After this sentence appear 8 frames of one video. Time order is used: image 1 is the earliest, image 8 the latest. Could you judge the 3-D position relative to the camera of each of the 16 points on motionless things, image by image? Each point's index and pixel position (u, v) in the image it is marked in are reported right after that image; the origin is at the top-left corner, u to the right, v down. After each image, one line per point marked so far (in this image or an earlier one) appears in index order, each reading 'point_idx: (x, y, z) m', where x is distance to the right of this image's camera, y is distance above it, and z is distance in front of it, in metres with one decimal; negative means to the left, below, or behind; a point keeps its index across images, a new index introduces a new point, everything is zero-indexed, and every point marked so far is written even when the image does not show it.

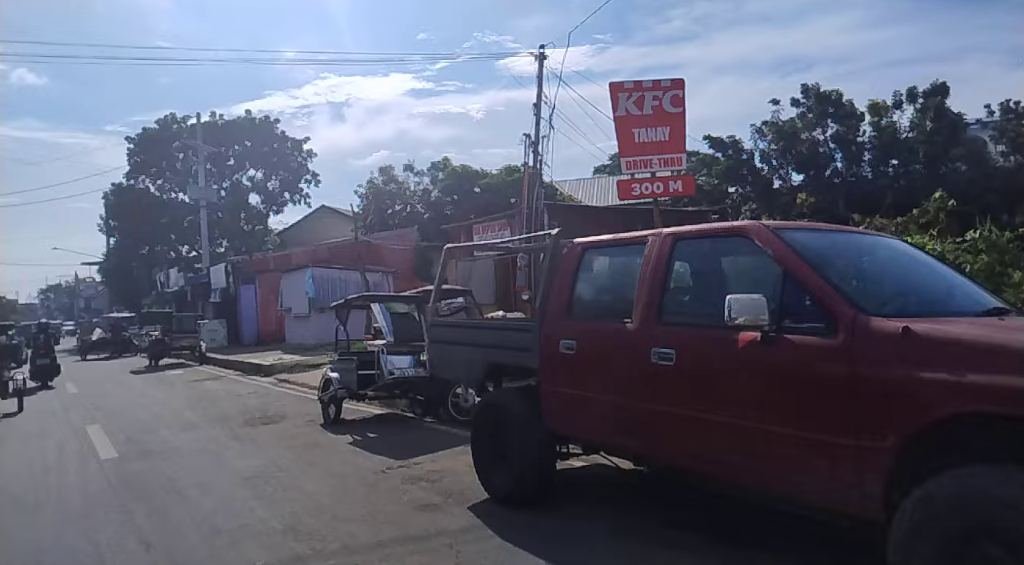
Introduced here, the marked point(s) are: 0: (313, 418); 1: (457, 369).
0: (-3.2, -2.2, +10.4) m
1: (-0.6, -0.8, +6.2) m
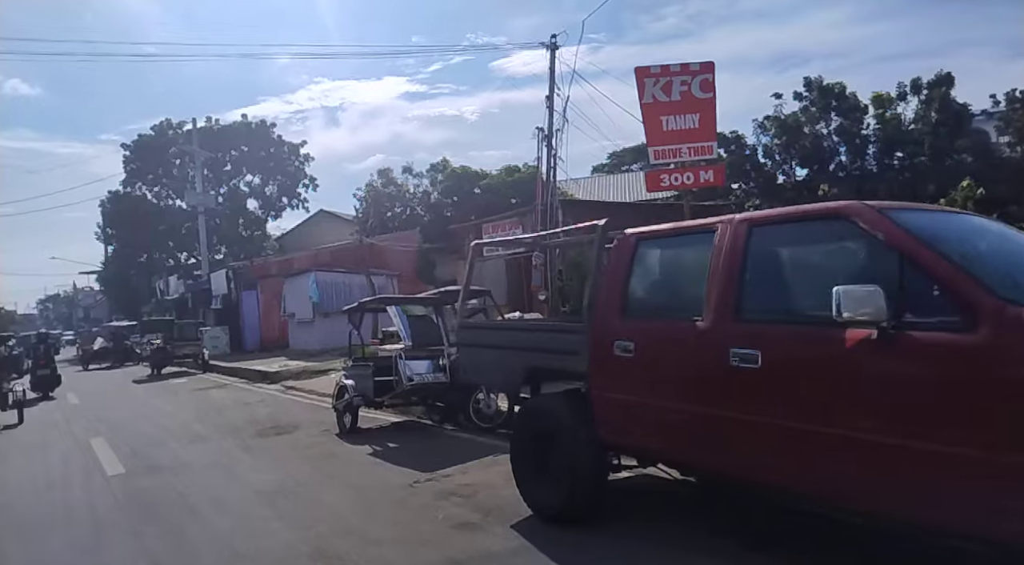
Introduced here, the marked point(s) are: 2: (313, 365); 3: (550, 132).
0: (-2.8, -2.2, +10.0) m
1: (-0.2, -0.8, +5.7) m
2: (-6.1, -2.5, +19.8) m
3: (+0.7, +3.0, +12.9) m
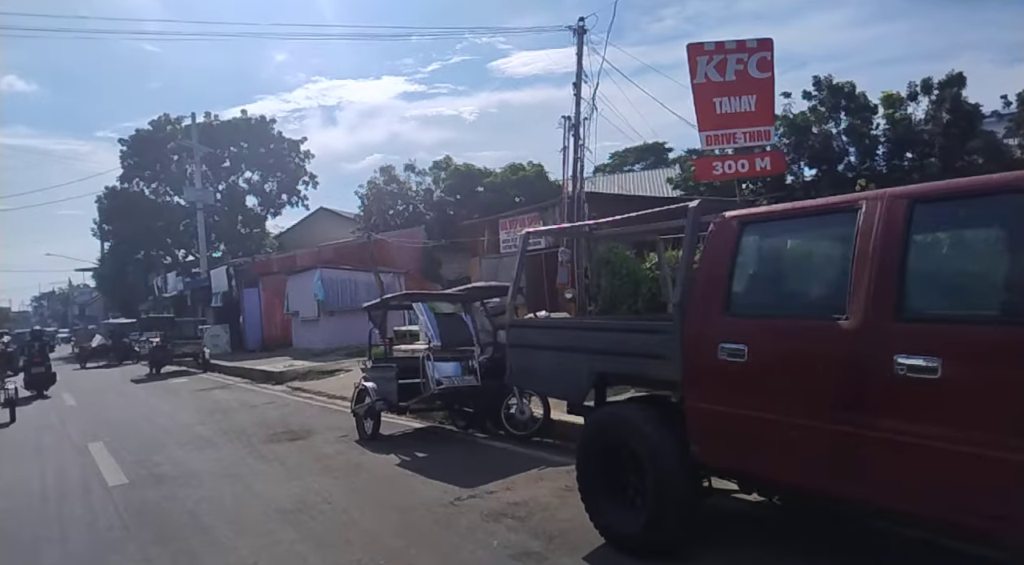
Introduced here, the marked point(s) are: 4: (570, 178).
0: (-2.4, -2.2, +9.3) m
1: (+0.2, -0.8, +5.0) m
2: (-5.7, -2.5, +19.1) m
3: (+1.2, +3.1, +12.3) m
4: (+1.1, +2.0, +12.3) m
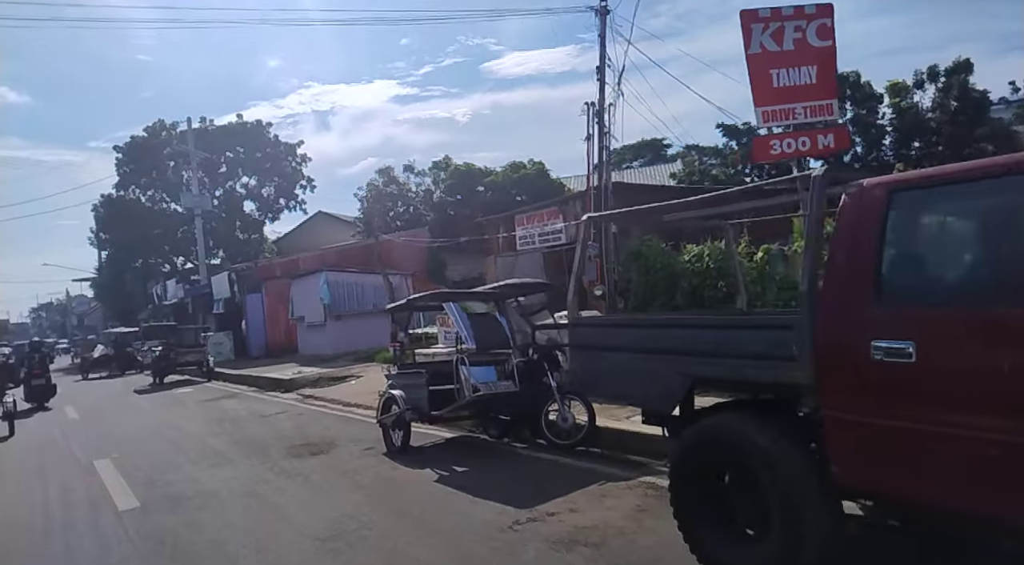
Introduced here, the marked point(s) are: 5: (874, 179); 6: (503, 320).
0: (-1.9, -2.2, +8.6) m
1: (+0.7, -0.7, +4.4) m
2: (-5.2, -2.5, +18.4) m
3: (+1.6, +3.1, +11.6) m
4: (+1.5, +2.1, +11.6) m
5: (+1.8, +0.5, +3.2) m
6: (-0.1, -0.5, +8.0) m
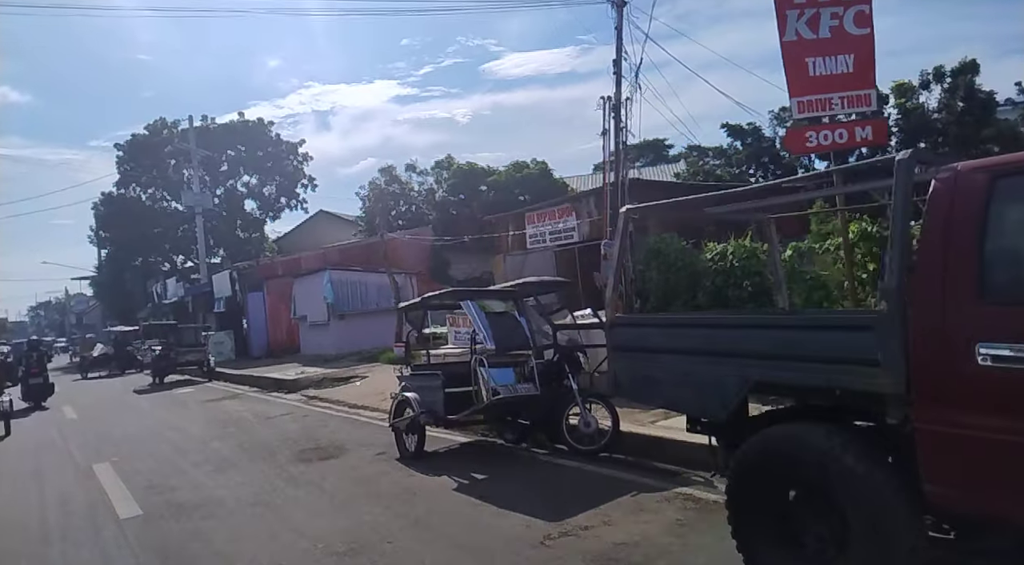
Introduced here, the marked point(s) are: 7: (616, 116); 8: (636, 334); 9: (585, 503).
0: (-1.7, -2.1, +8.3) m
1: (+1.0, -0.7, +4.0) m
2: (-5.0, -2.5, +18.0) m
3: (+1.8, +3.2, +11.3) m
4: (+1.7, +2.1, +11.3) m
5: (+2.0, +0.5, +2.9) m
6: (+0.1, -0.4, +7.6) m
7: (+1.8, +2.9, +11.3) m
8: (+0.8, -0.3, +4.3) m
9: (+0.6, -1.8, +5.3) m
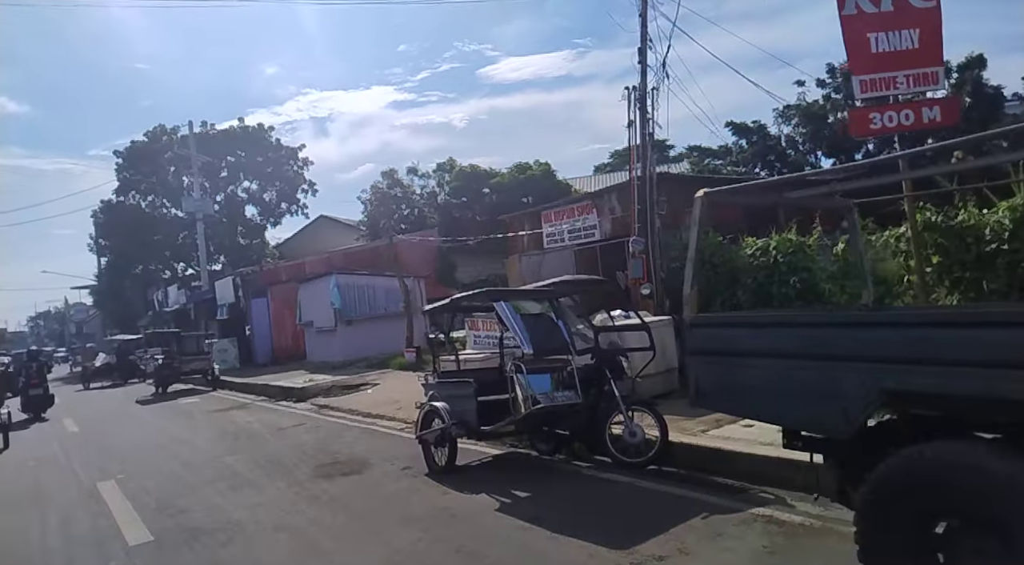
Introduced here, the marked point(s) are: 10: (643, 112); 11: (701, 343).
0: (-1.2, -2.1, +7.7) m
1: (+1.4, -0.6, +3.5) m
2: (-4.6, -2.6, +17.5) m
3: (+2.2, +3.2, +10.7) m
4: (+2.1, +2.1, +10.8) m
5: (+2.4, +0.6, +2.3) m
6: (+0.5, -0.4, +7.1) m
7: (+2.2, +2.9, +10.8) m
8: (+1.2, -0.3, +3.7) m
9: (+1.0, -1.8, +4.8) m
10: (+2.2, +2.8, +10.7) m
11: (+1.1, -0.4, +3.9) m
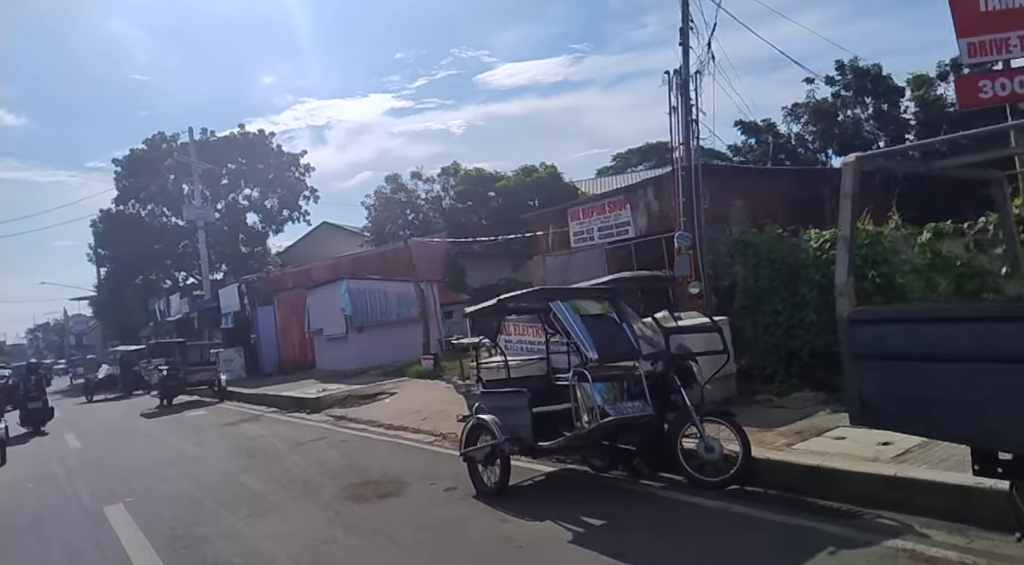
0: (-0.7, -2.1, +6.9) m
1: (+1.9, -0.6, +2.7) m
2: (-4.0, -2.7, +16.7) m
3: (+2.7, +3.2, +10.0) m
4: (+2.6, +2.1, +10.0) m
5: (+3.0, +0.7, +1.6) m
6: (+1.1, -0.4, +6.3) m
7: (+2.7, +2.9, +10.0) m
8: (+1.8, -0.2, +3.0) m
9: (+1.6, -1.7, +4.0) m
10: (+2.7, +2.9, +10.0) m
11: (+1.7, -0.3, +3.1) m
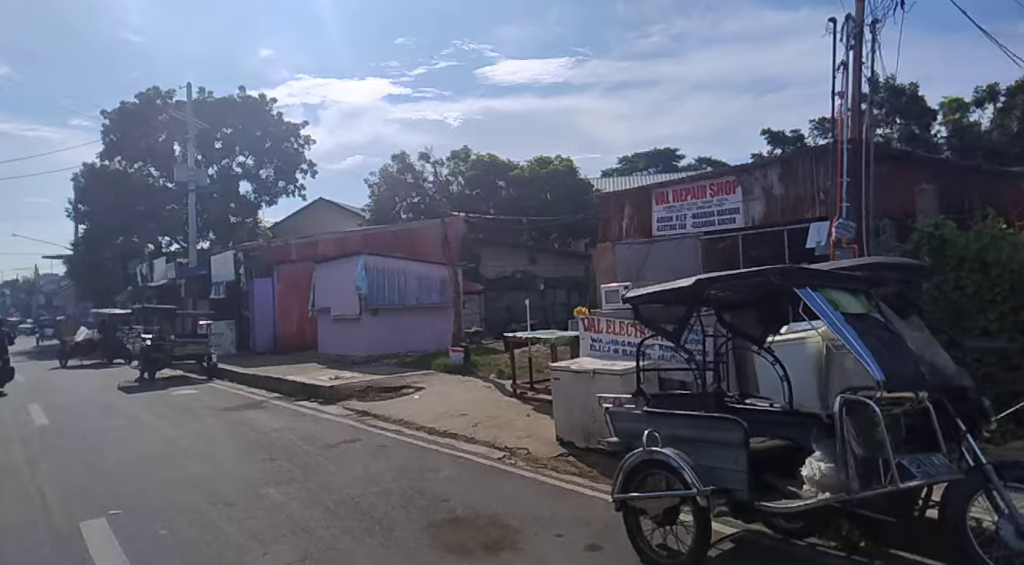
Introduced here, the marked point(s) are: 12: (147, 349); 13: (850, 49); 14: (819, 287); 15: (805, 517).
0: (+0.6, -1.9, +4.9) m
1: (+3.4, -0.6, +0.7) m
2: (-3.1, -2.2, +14.5) m
3: (+4.3, +3.1, +8.0) m
4: (+4.1, +2.1, +8.0) m
5: (+4.6, +0.6, -0.4) m
6: (+2.4, -0.3, +4.3) m
7: (+4.2, +2.9, +8.0) m
8: (+3.2, -0.2, +0.9) m
9: (+2.9, -1.7, +2.0) m
10: (+4.2, +2.8, +8.0) m
11: (+3.2, -0.3, +1.1) m
12: (-11.0, -2.0, +19.3) m
13: (+4.2, +2.8, +8.0) m
14: (+1.9, 0.0, +4.2) m
15: (+2.2, -1.7, +4.8) m
